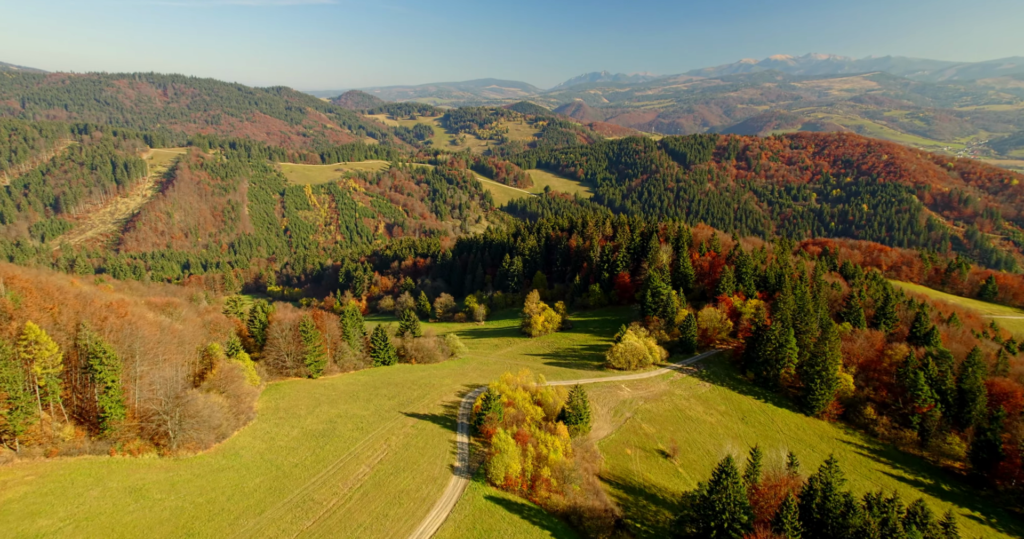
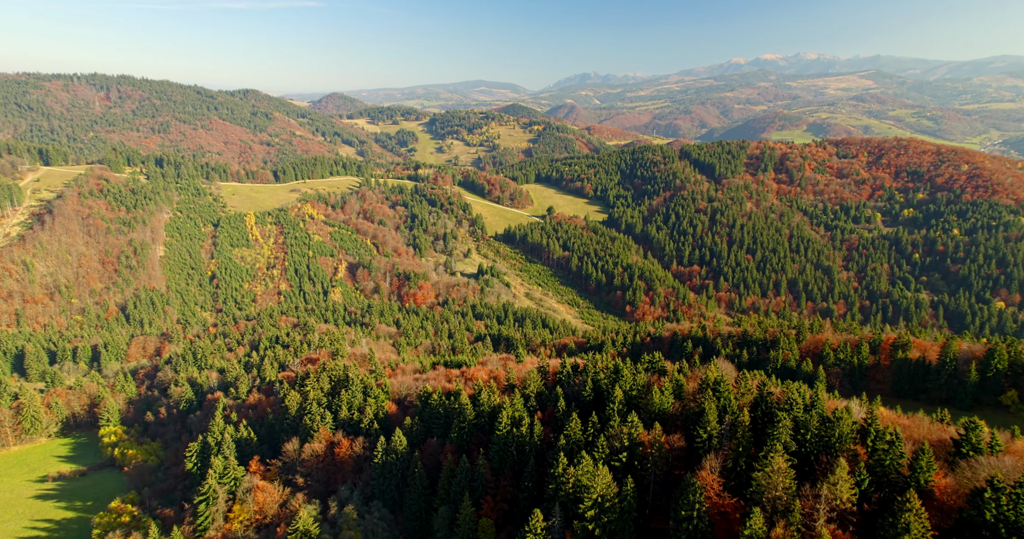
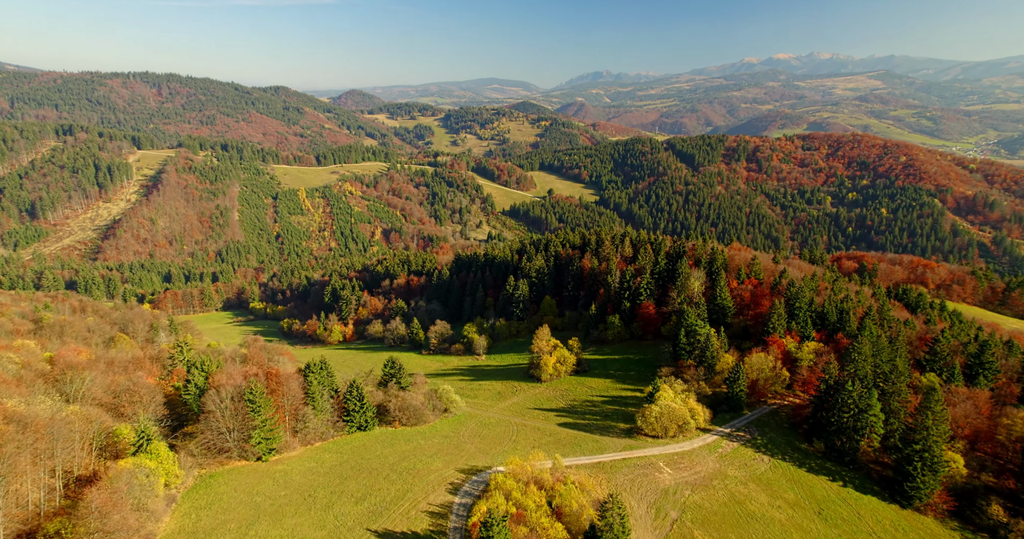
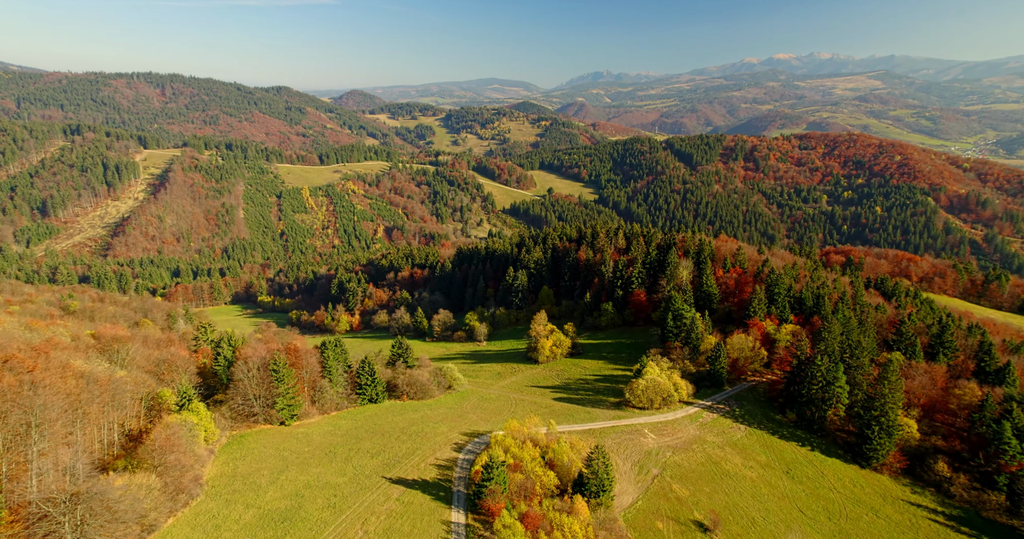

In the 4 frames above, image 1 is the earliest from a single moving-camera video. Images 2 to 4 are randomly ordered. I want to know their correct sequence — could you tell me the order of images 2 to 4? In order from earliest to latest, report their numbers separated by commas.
4, 3, 2
